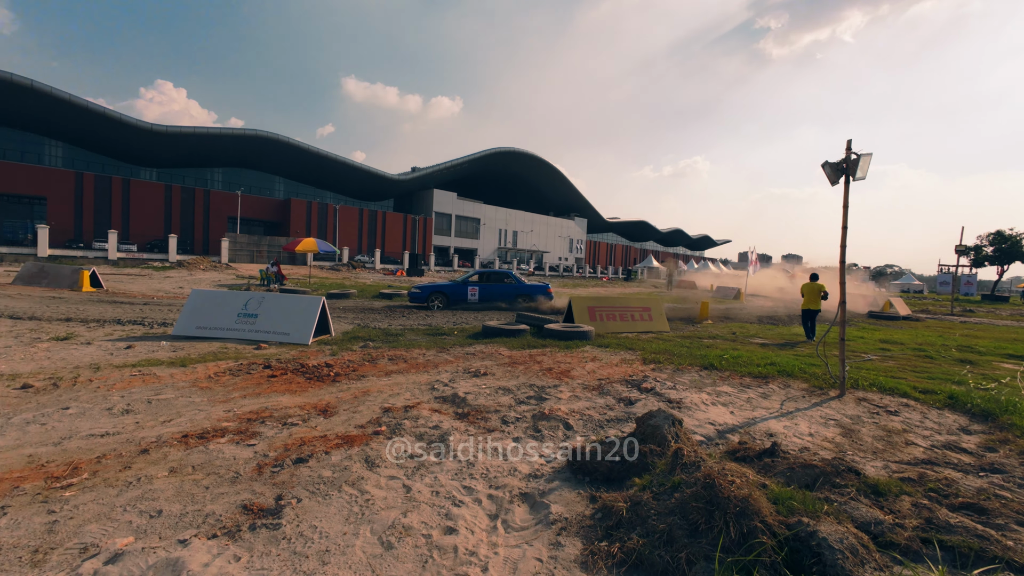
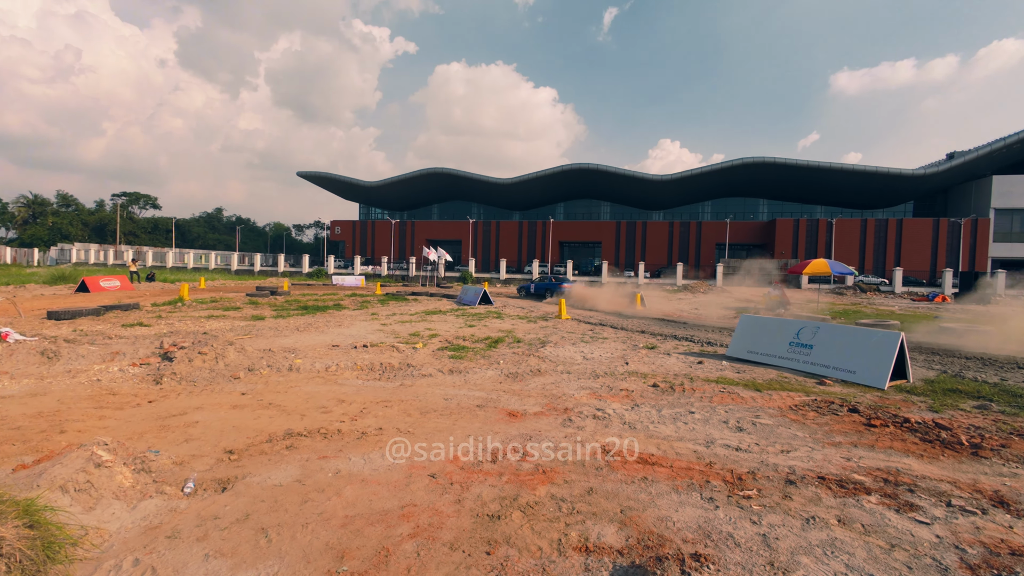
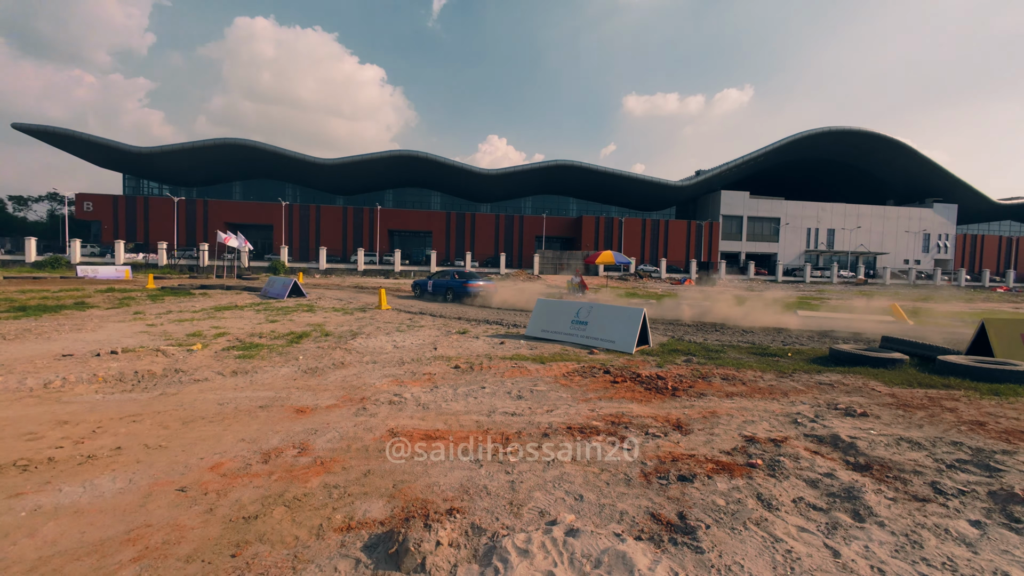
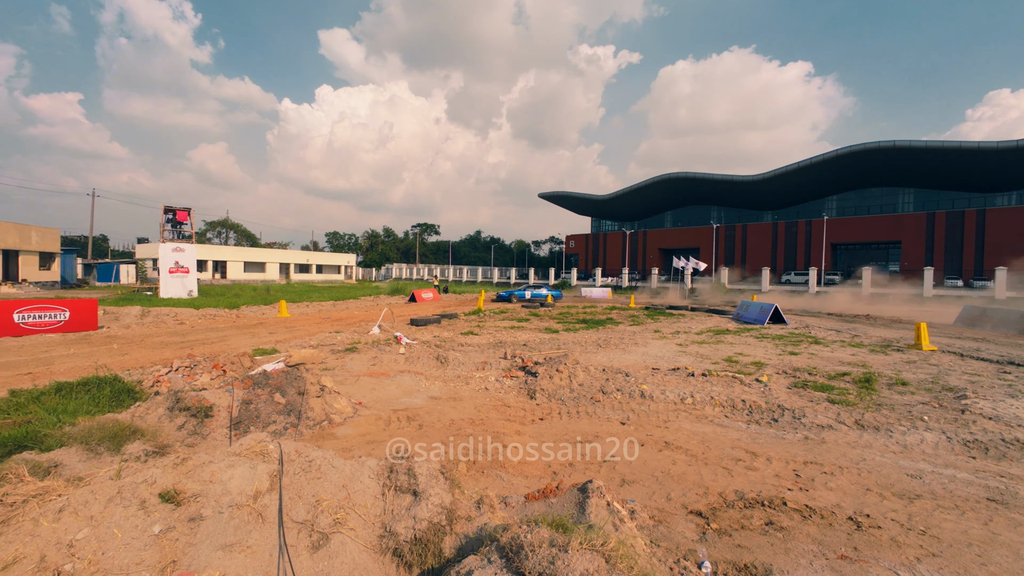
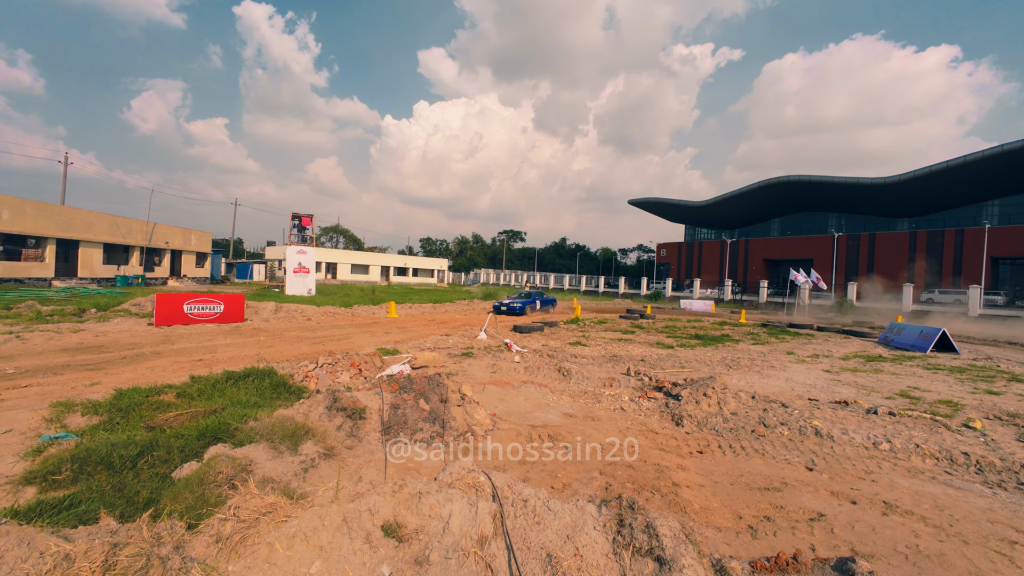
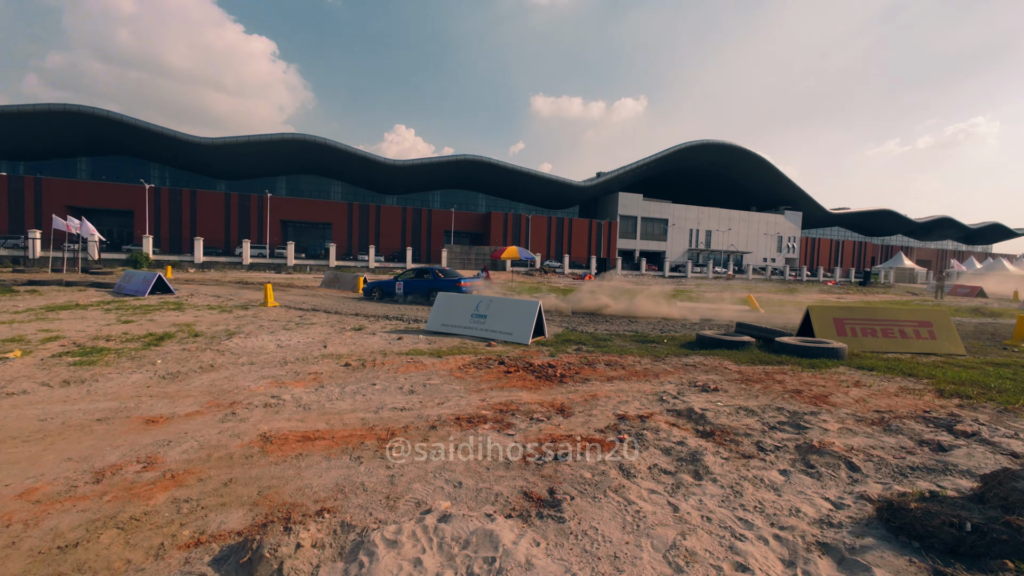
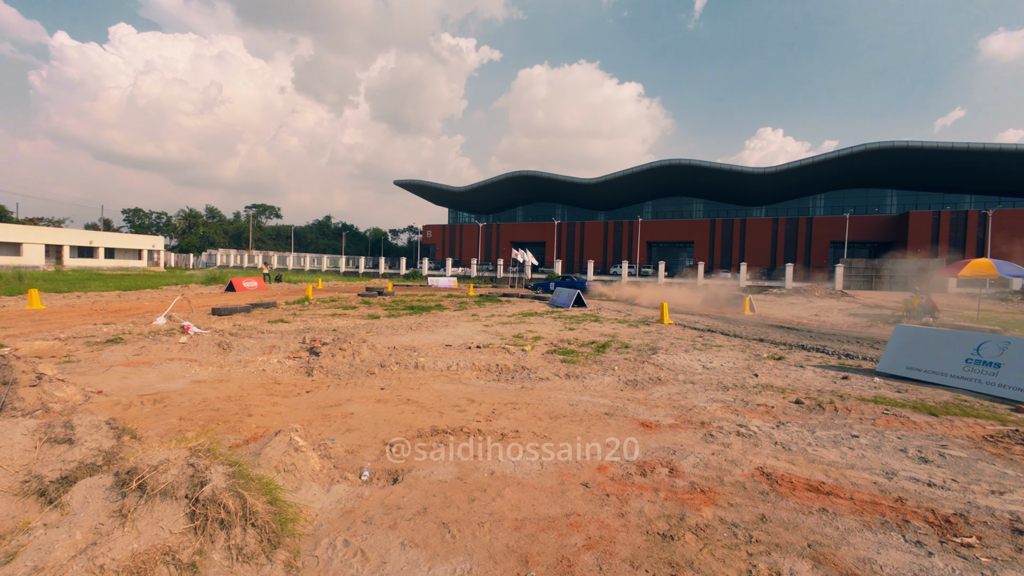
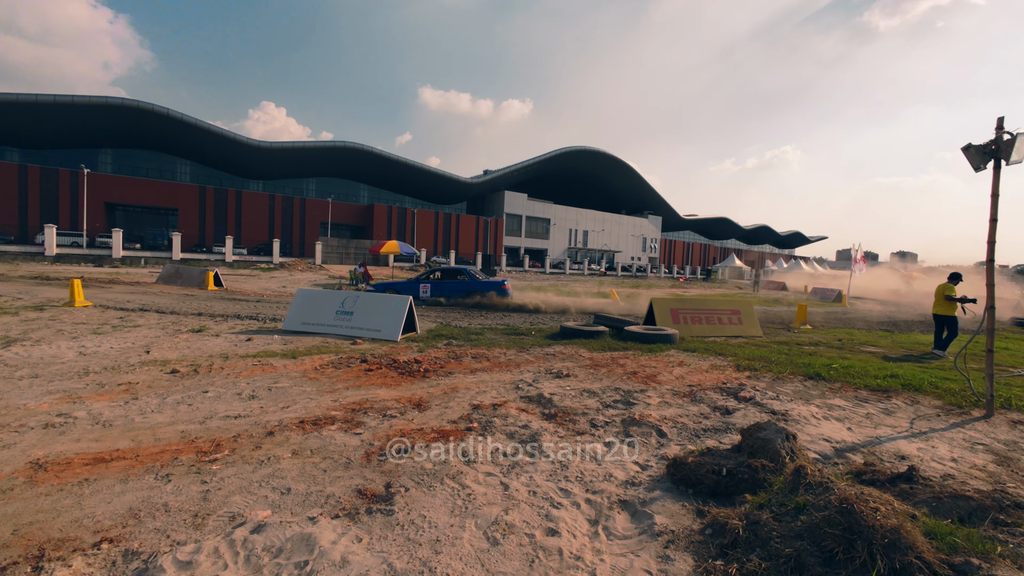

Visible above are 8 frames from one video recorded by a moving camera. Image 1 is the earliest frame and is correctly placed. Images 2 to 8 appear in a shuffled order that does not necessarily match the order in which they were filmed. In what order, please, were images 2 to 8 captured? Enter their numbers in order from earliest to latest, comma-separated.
8, 6, 3, 2, 7, 4, 5
